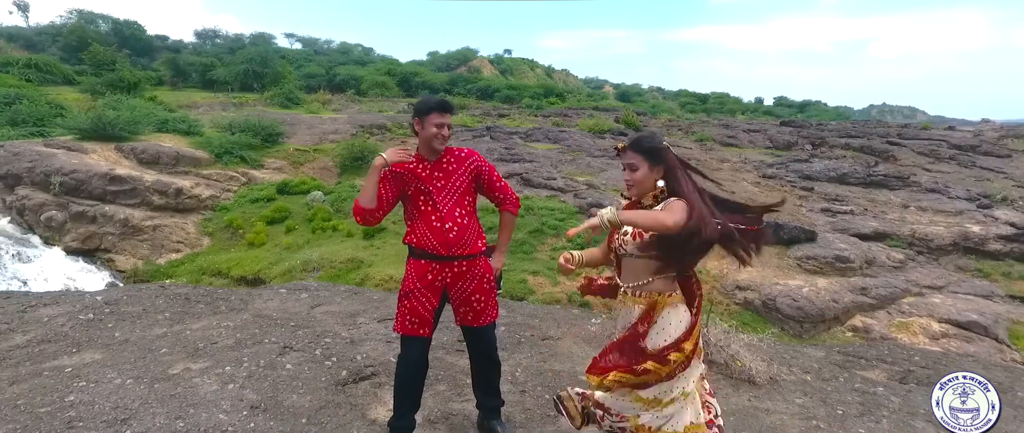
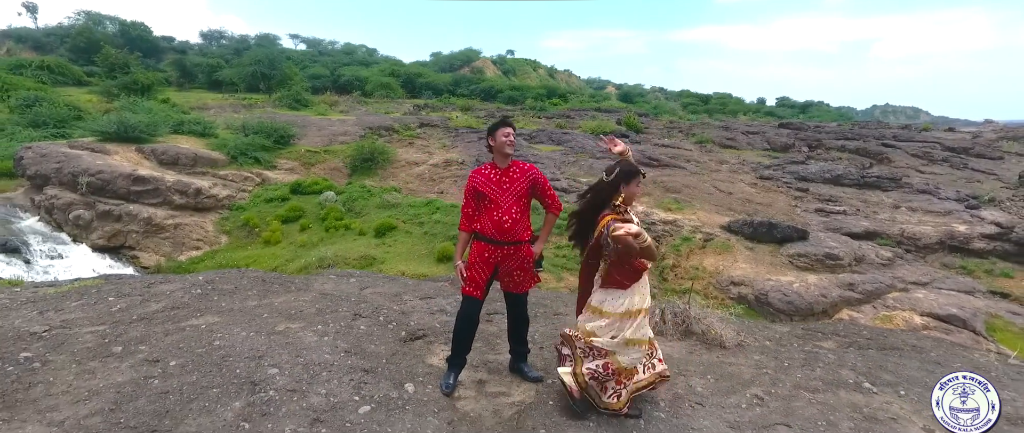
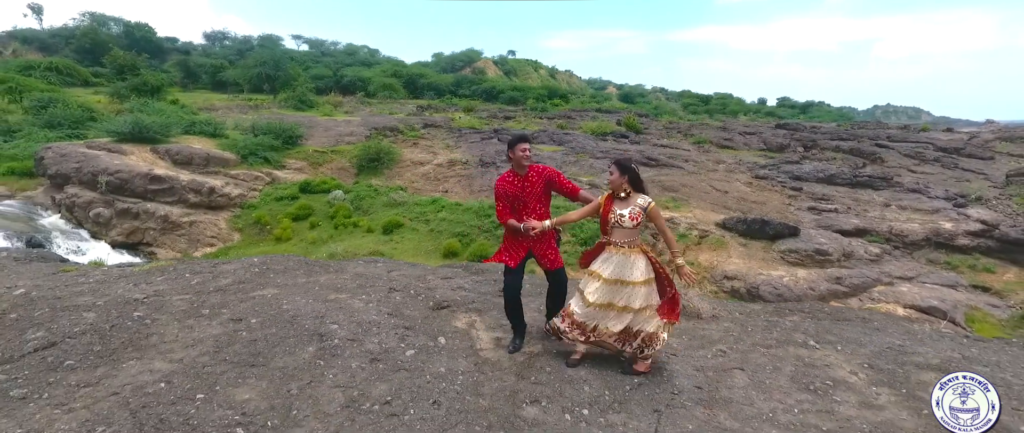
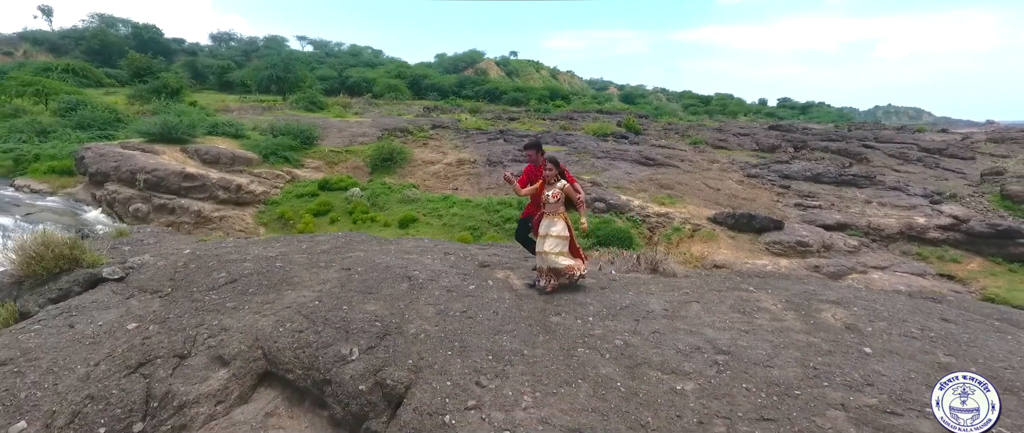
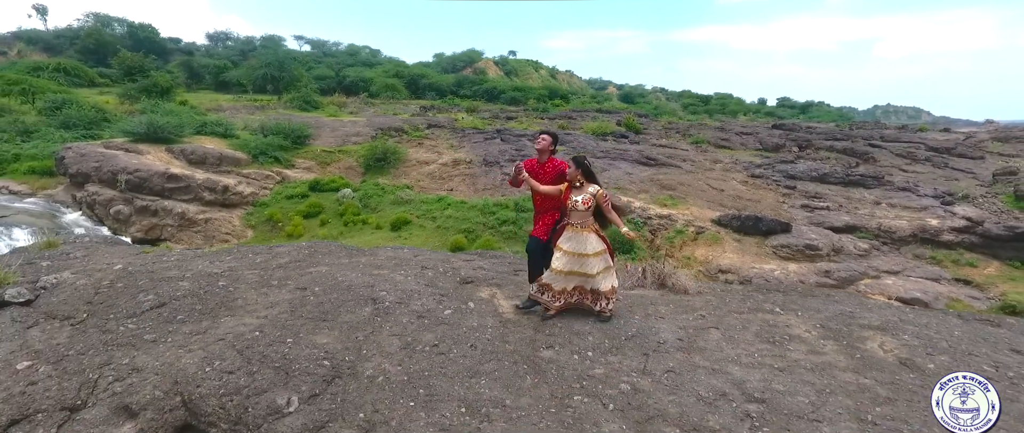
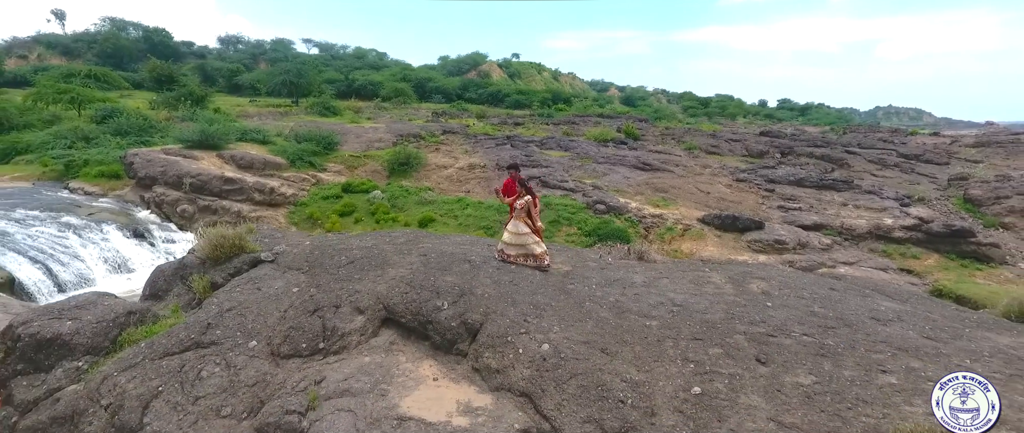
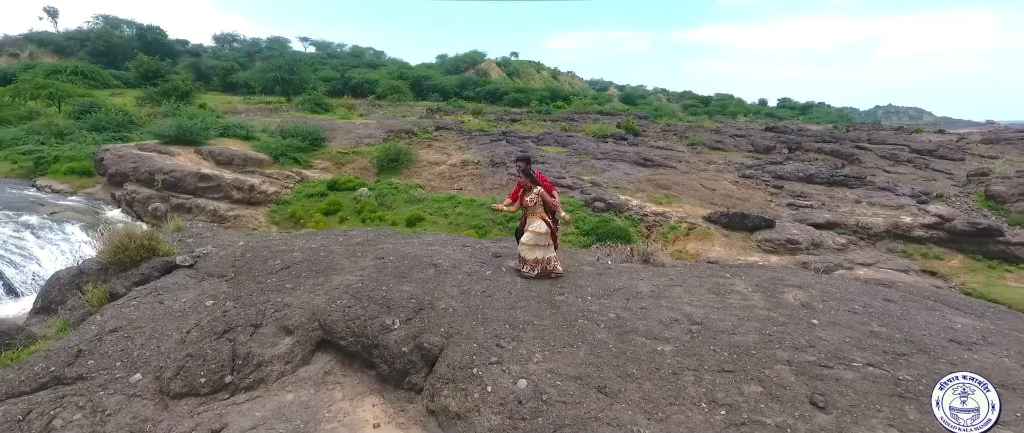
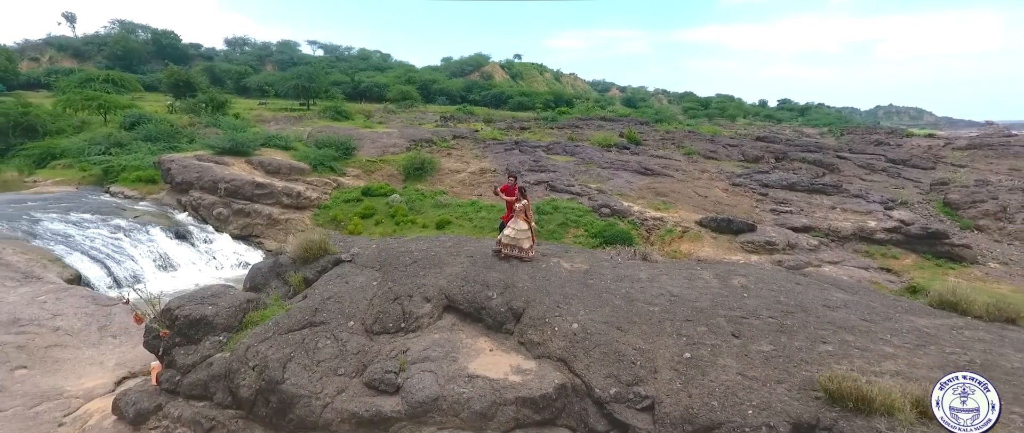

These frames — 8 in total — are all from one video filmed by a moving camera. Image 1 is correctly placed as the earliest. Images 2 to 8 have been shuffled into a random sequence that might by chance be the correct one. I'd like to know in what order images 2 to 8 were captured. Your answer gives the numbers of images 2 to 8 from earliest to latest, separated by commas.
2, 3, 5, 4, 7, 6, 8
